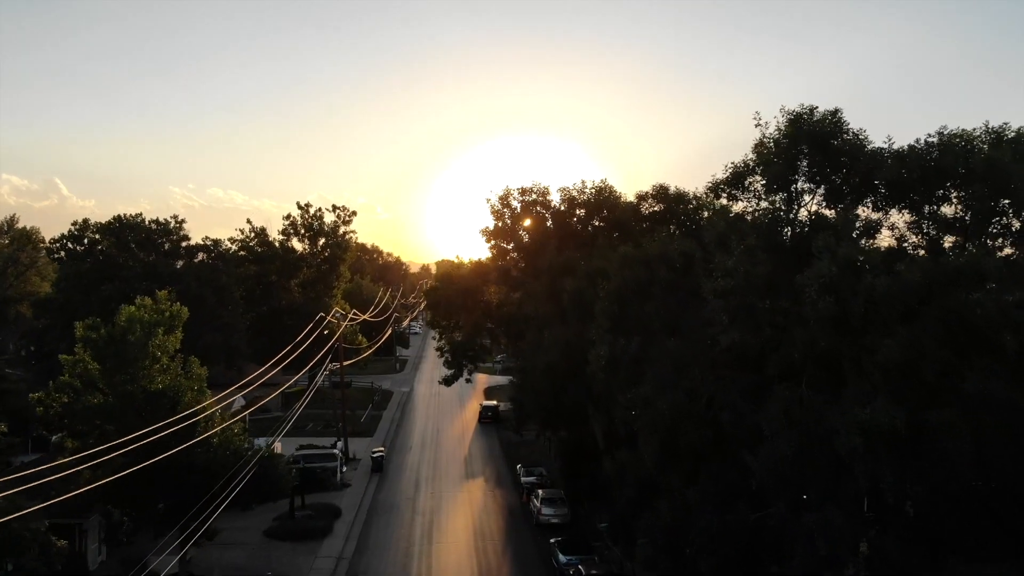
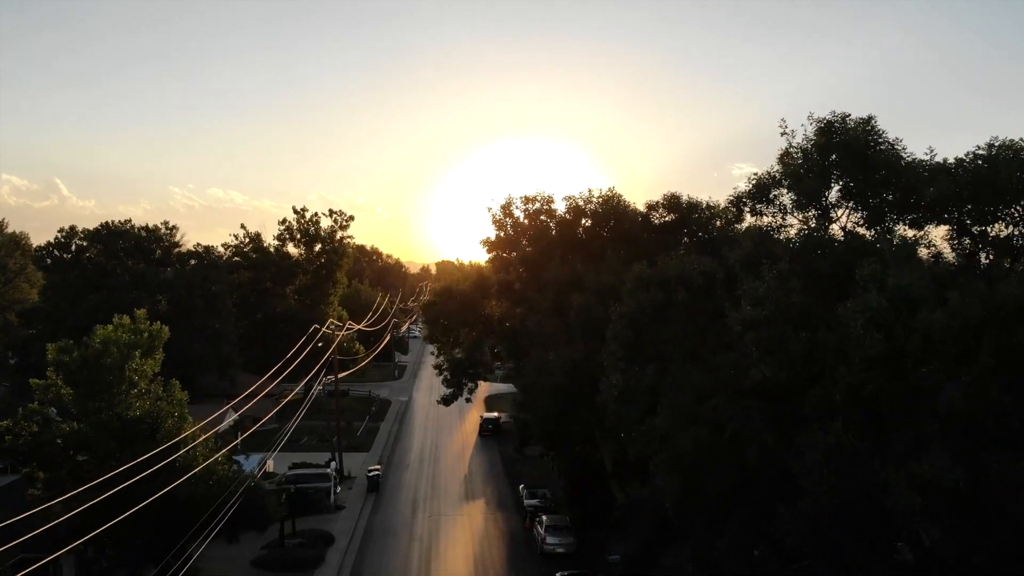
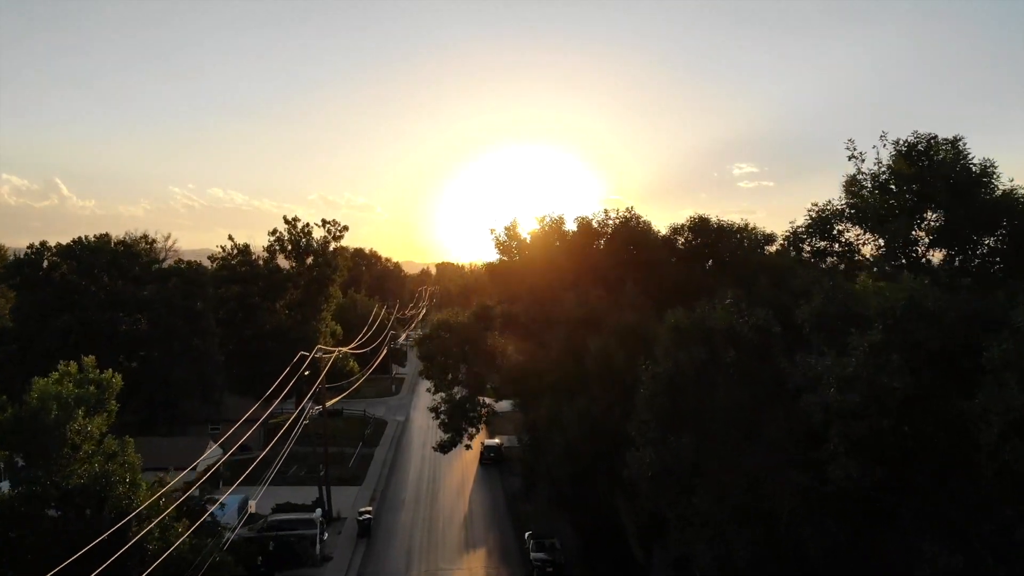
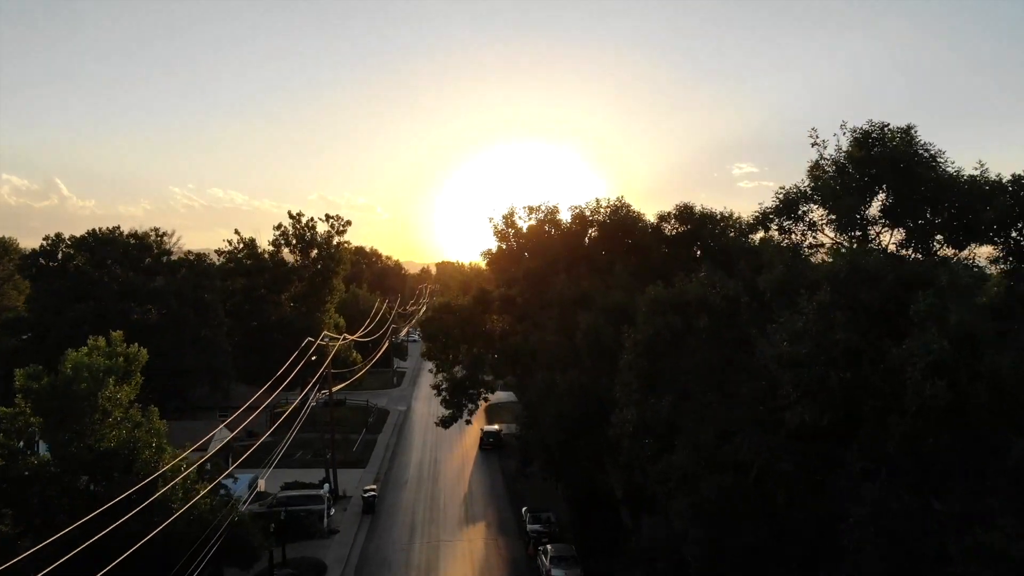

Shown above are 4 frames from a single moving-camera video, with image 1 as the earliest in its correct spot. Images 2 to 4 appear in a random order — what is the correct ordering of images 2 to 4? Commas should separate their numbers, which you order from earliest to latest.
2, 4, 3
